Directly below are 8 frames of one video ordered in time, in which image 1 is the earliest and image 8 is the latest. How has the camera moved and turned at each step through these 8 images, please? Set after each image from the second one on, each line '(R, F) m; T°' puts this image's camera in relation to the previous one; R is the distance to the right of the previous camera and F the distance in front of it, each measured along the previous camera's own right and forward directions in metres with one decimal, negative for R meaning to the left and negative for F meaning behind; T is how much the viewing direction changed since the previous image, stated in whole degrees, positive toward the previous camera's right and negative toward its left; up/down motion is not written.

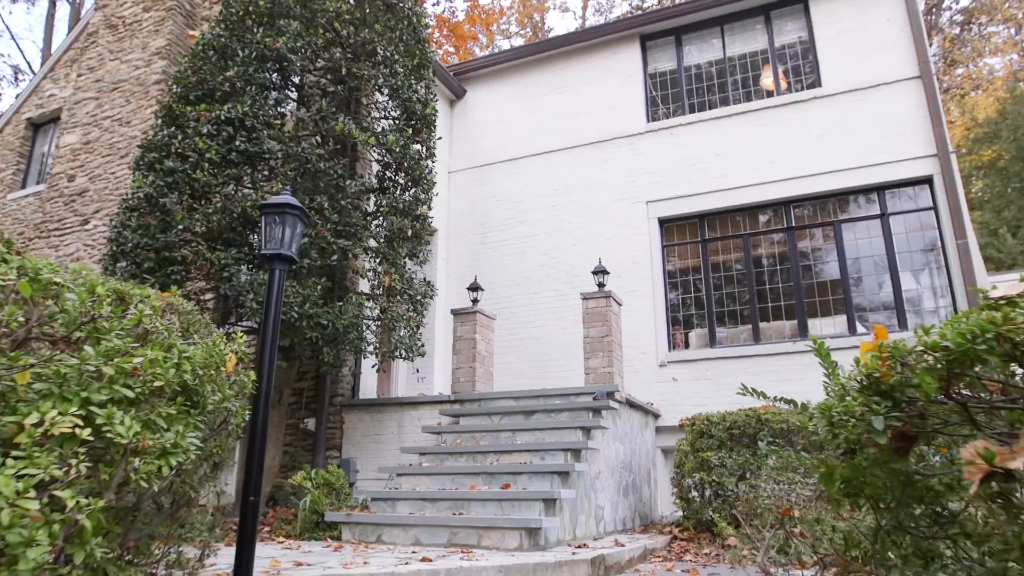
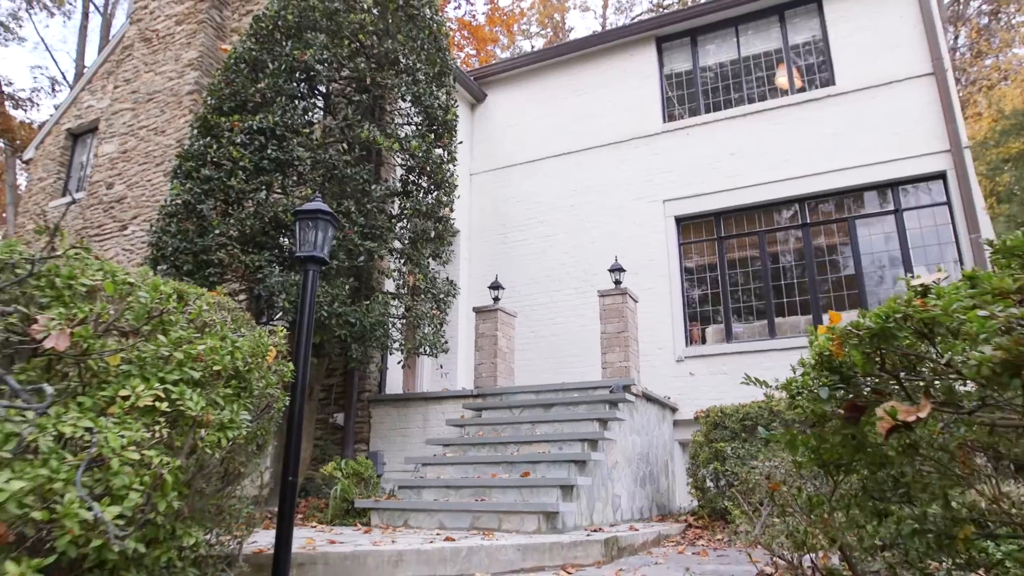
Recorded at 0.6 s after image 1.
(+0.1, -0.3) m; -2°
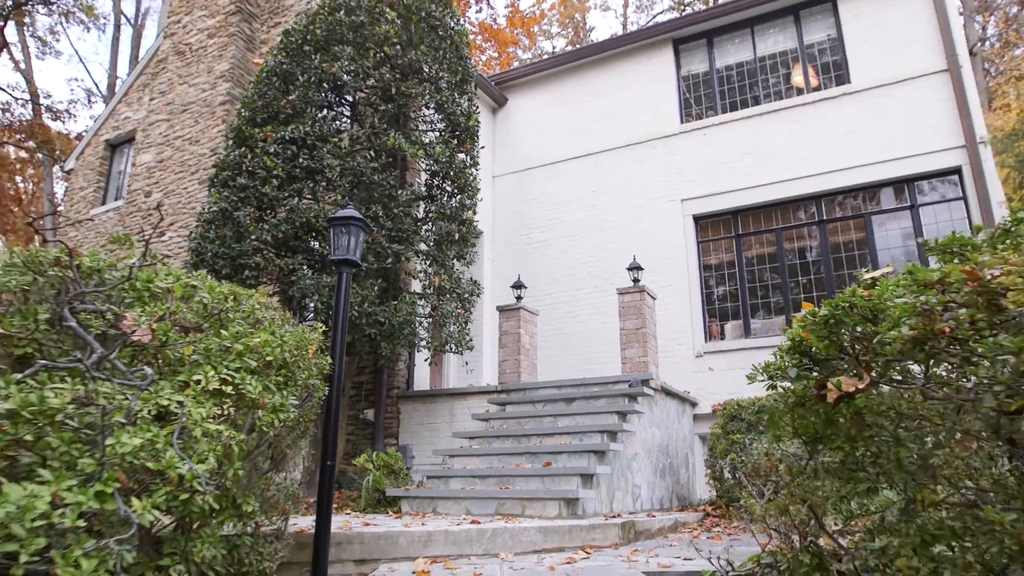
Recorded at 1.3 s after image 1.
(0.0, -0.3) m; -2°
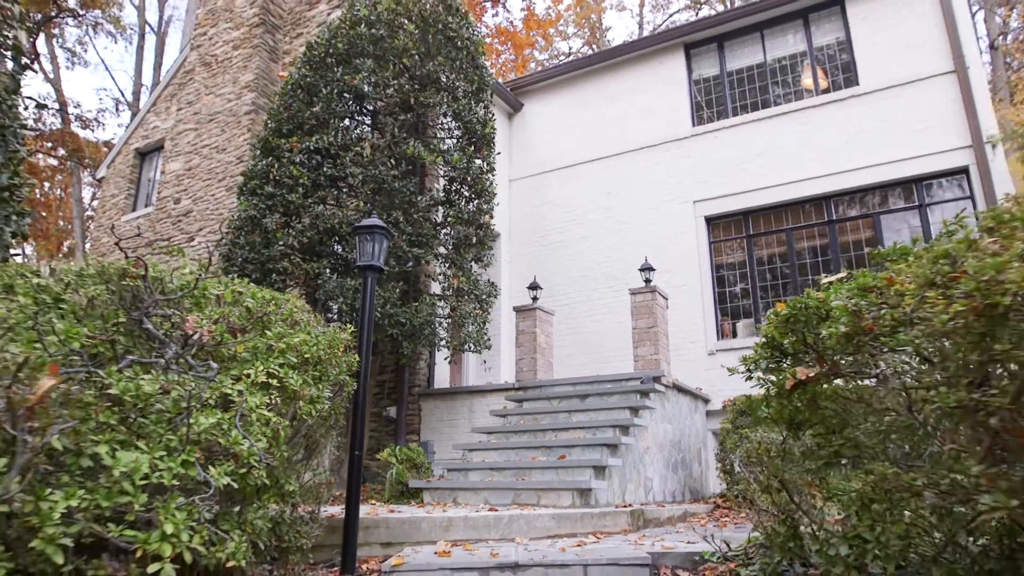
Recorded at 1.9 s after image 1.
(0.0, -0.3) m; -2°
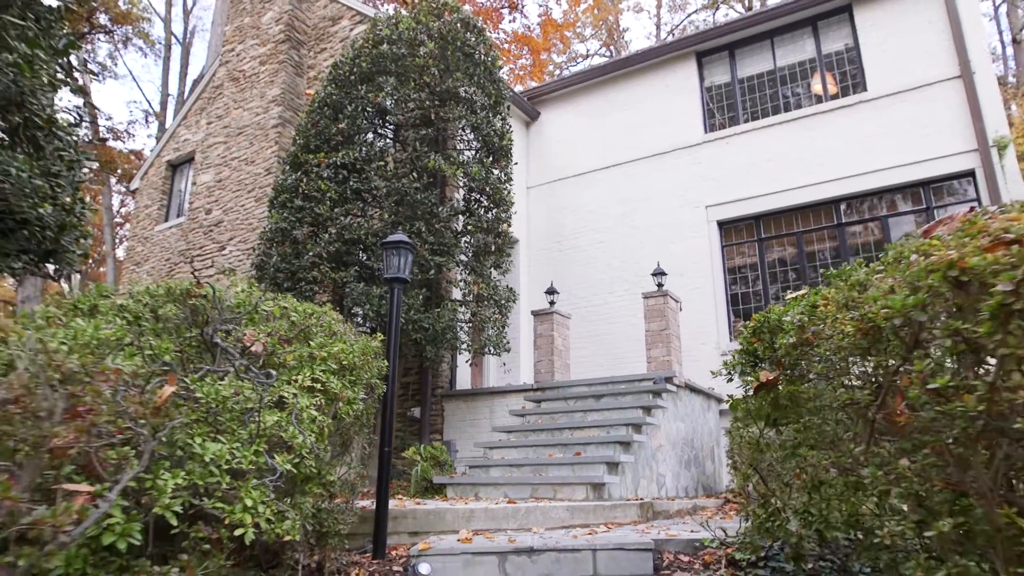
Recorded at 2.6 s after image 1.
(0.0, -0.4) m; -2°
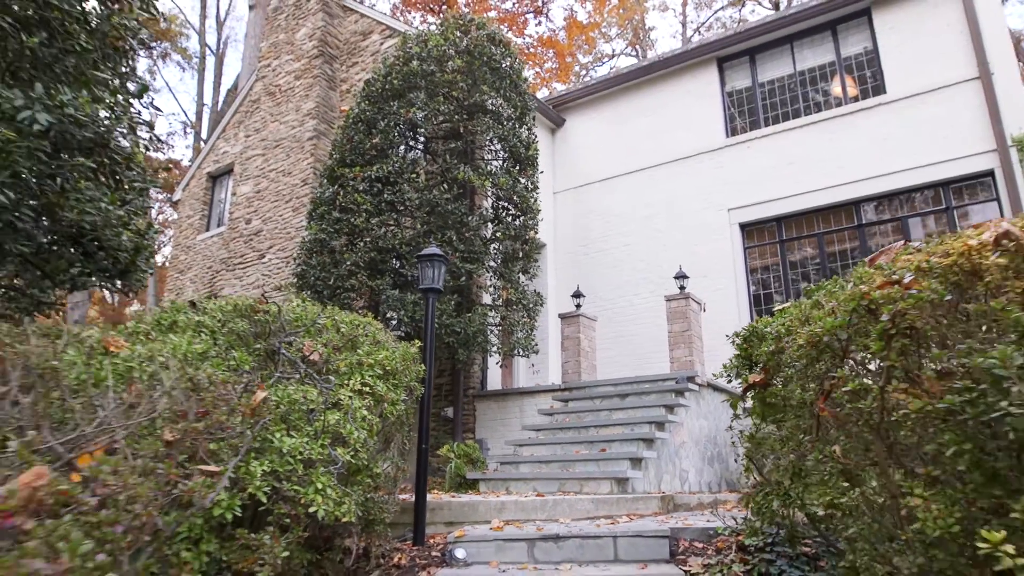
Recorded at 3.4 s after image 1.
(0.0, -0.4) m; -2°
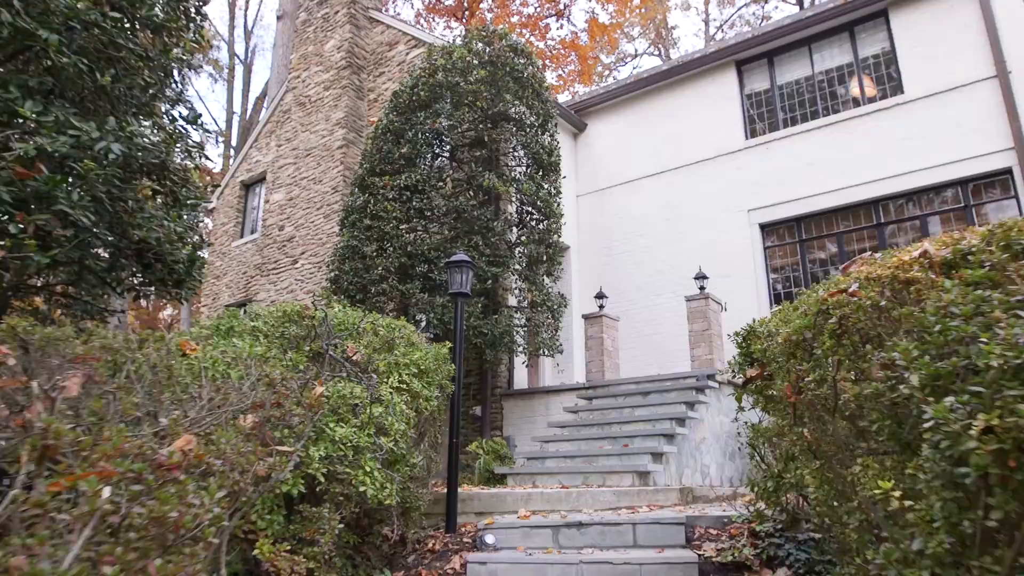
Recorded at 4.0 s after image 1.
(0.0, -0.3) m; -2°
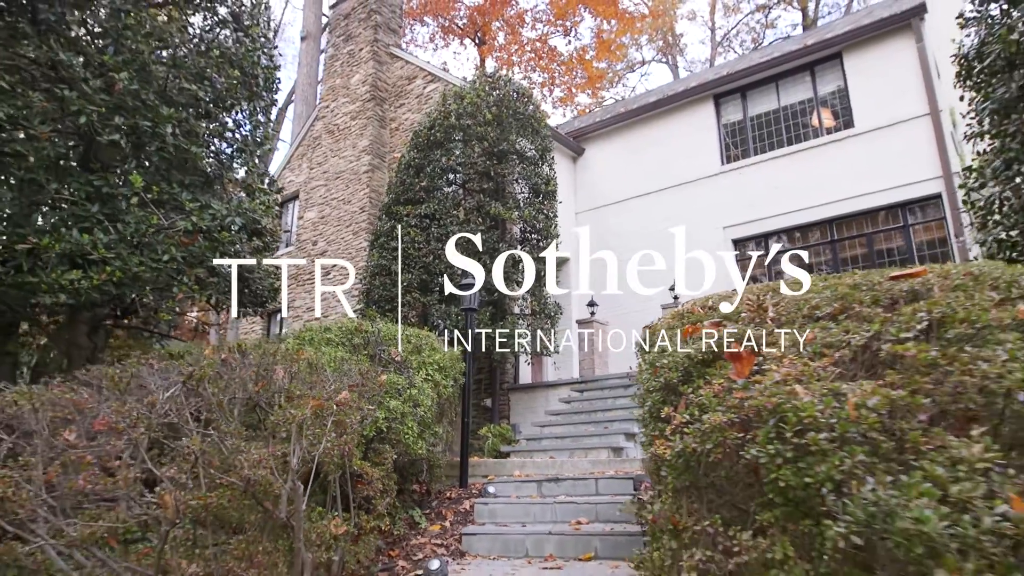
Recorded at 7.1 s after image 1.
(+0.2, -1.7) m; -1°
